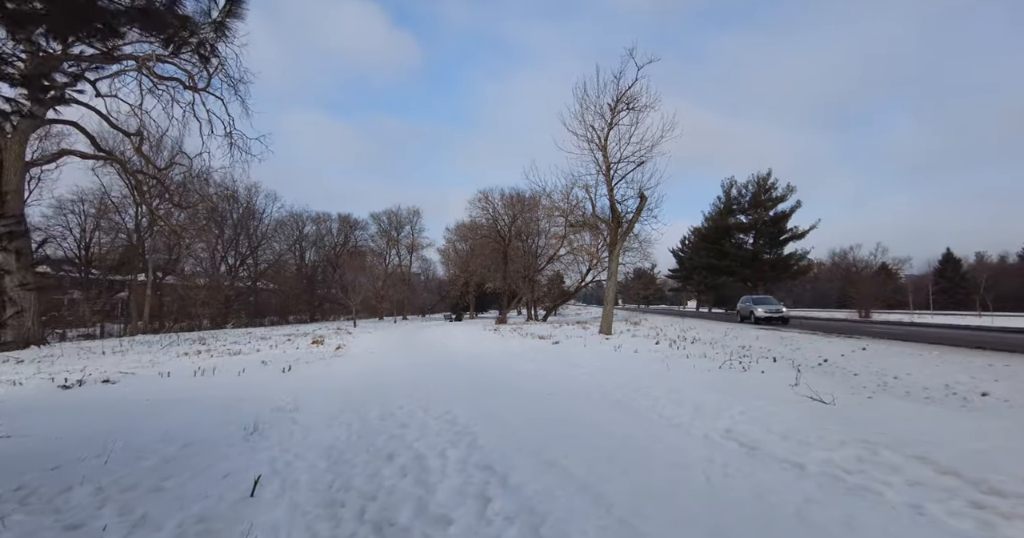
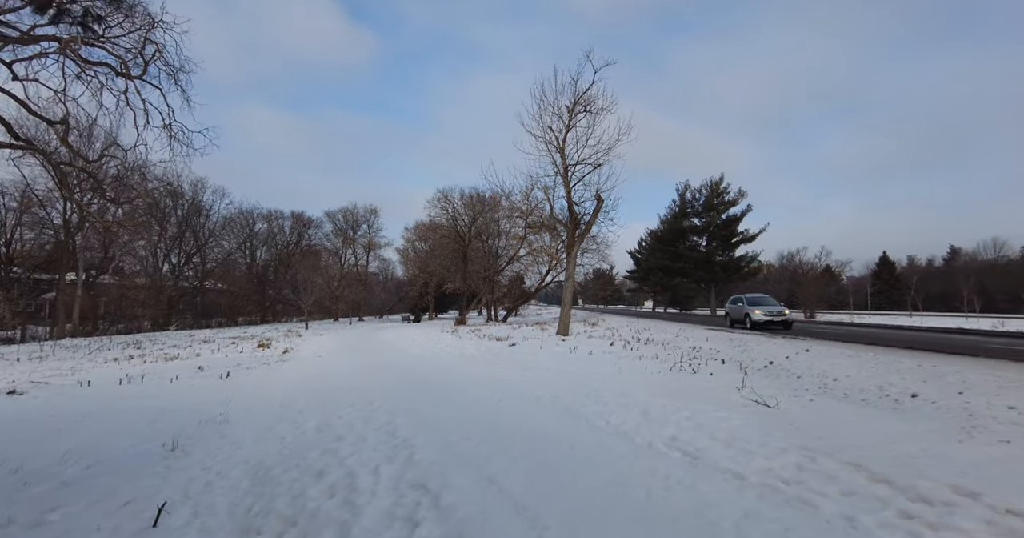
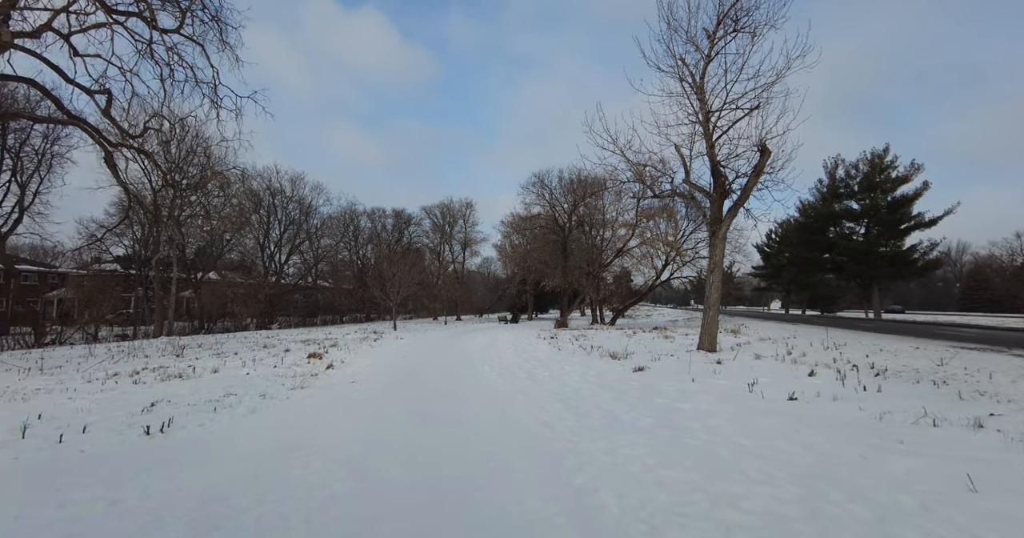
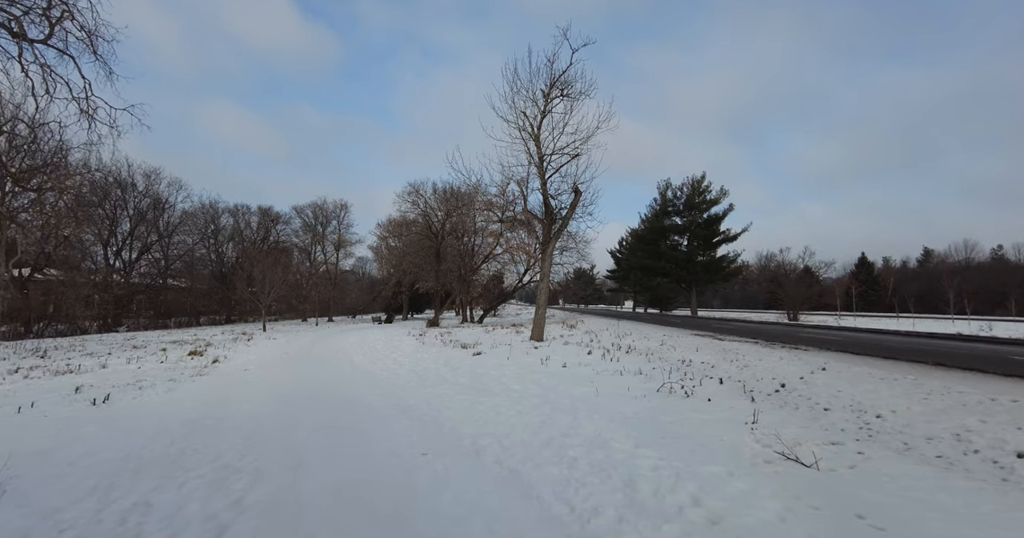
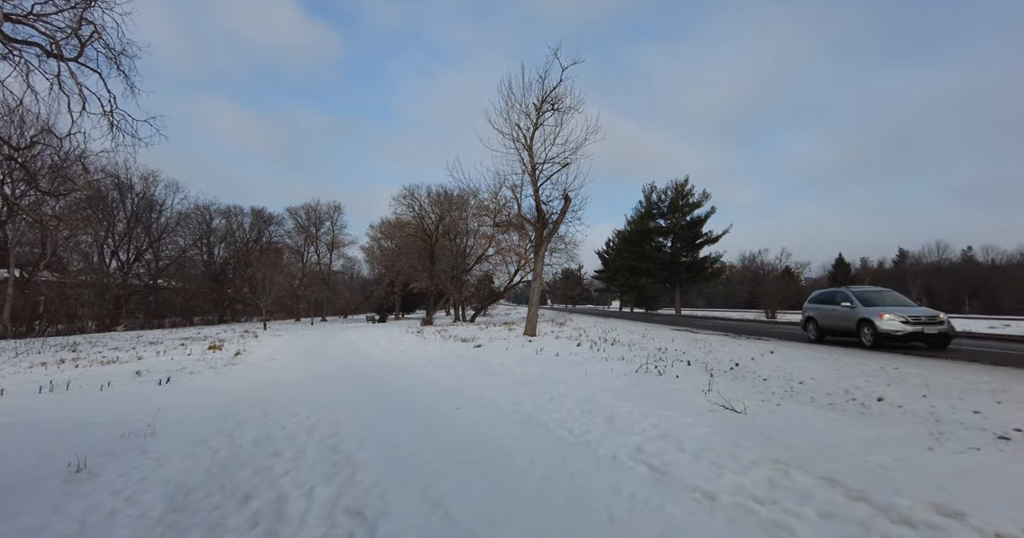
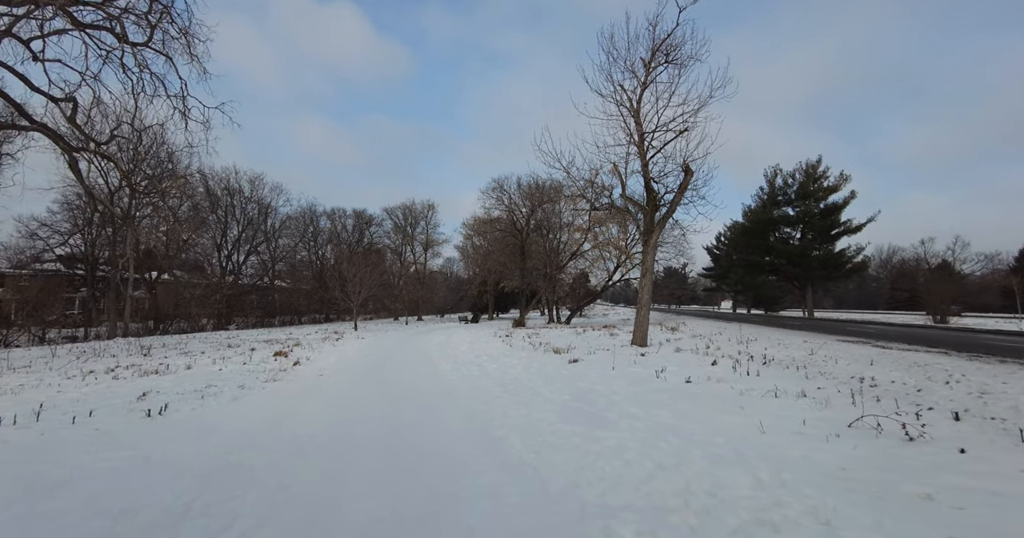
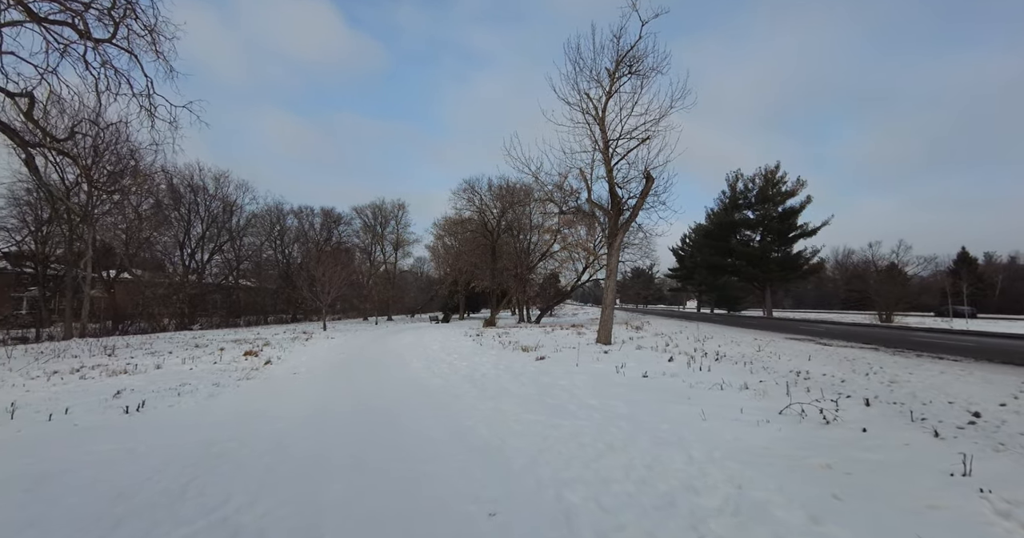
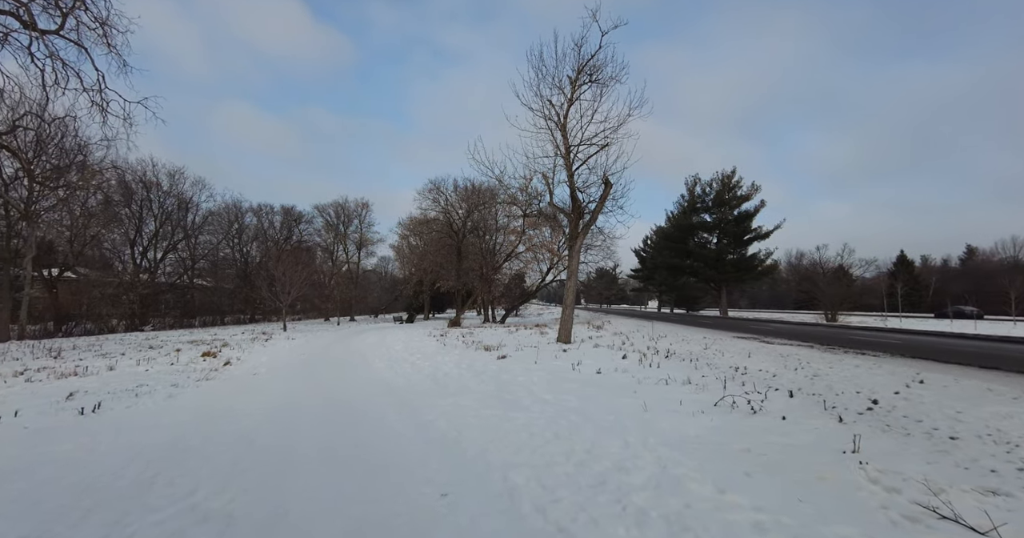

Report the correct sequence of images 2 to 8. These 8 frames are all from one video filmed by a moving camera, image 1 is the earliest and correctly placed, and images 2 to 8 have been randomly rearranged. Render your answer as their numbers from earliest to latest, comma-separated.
2, 5, 4, 8, 7, 6, 3
